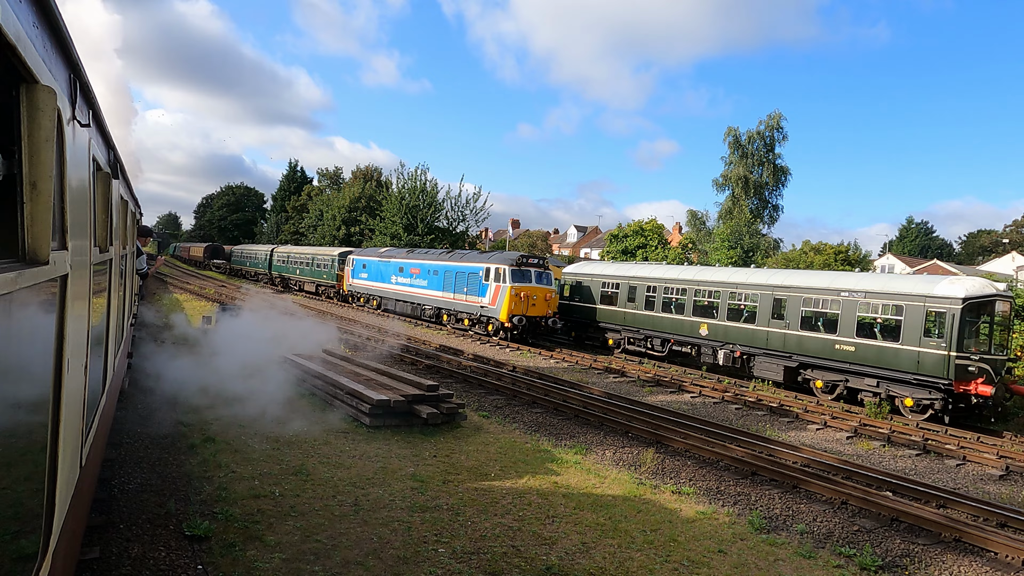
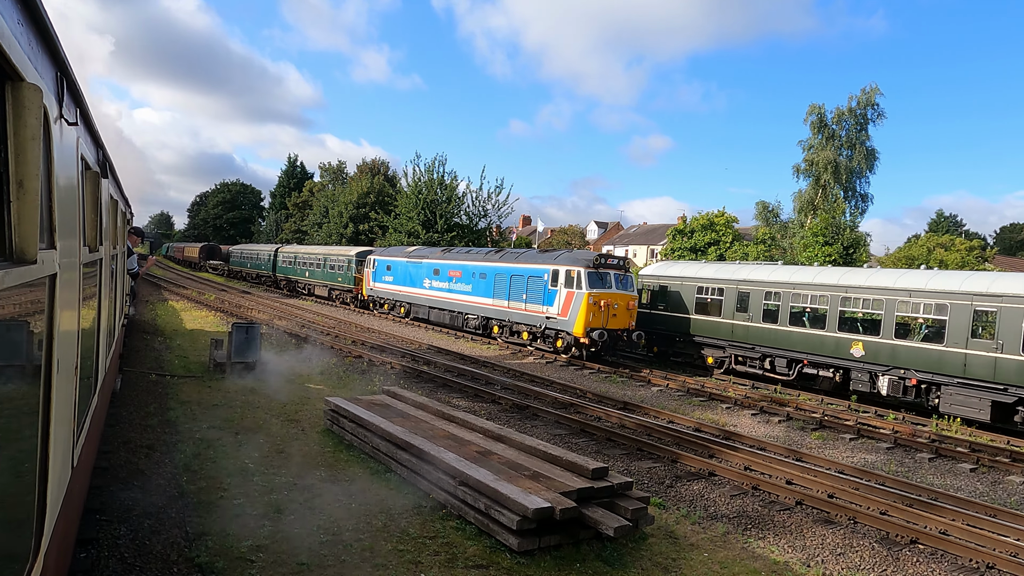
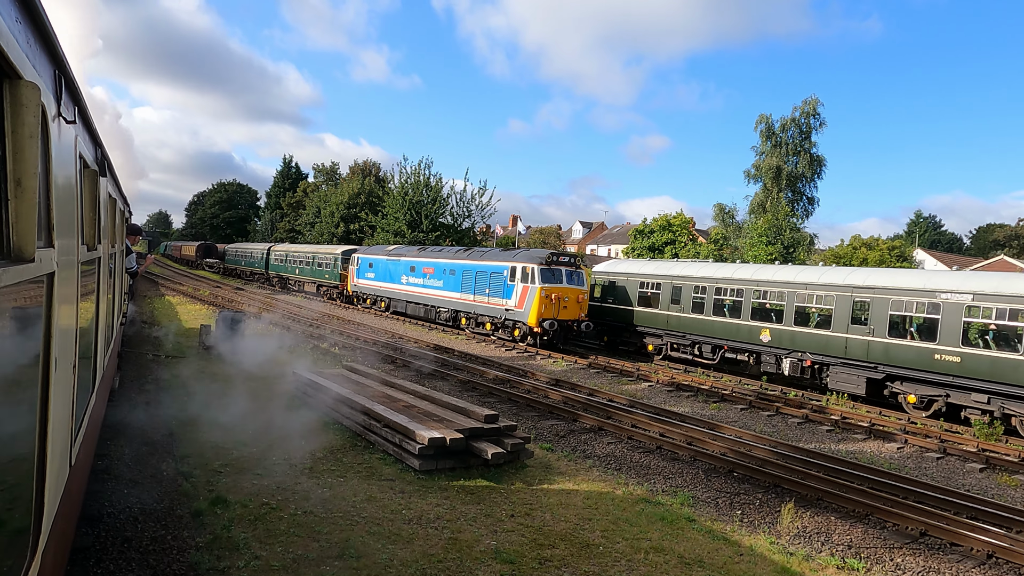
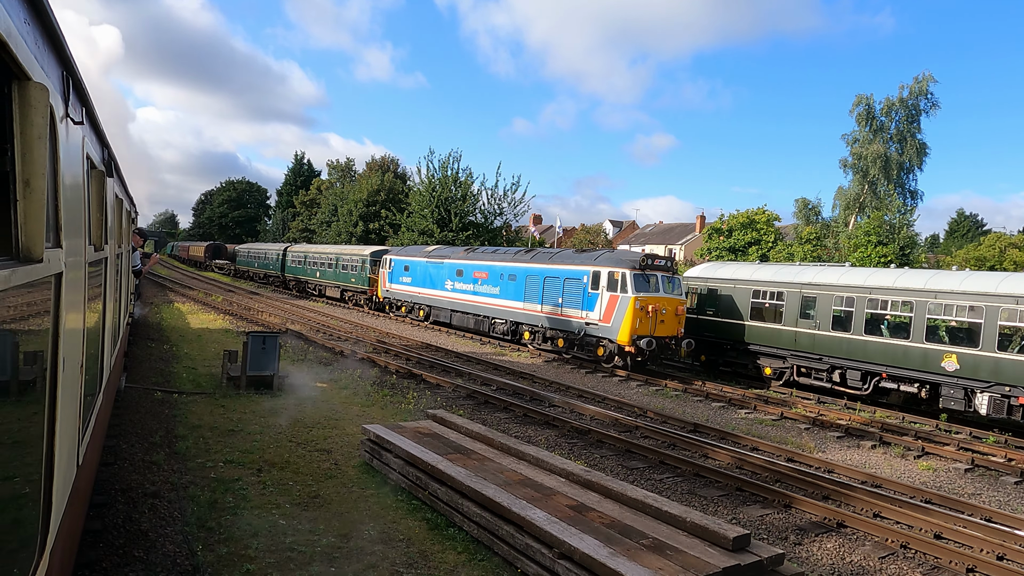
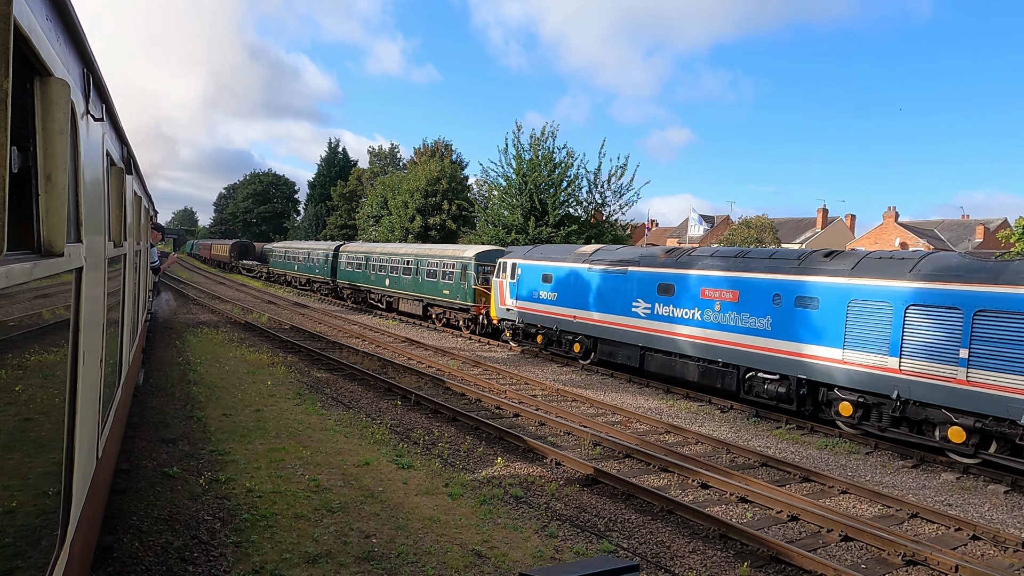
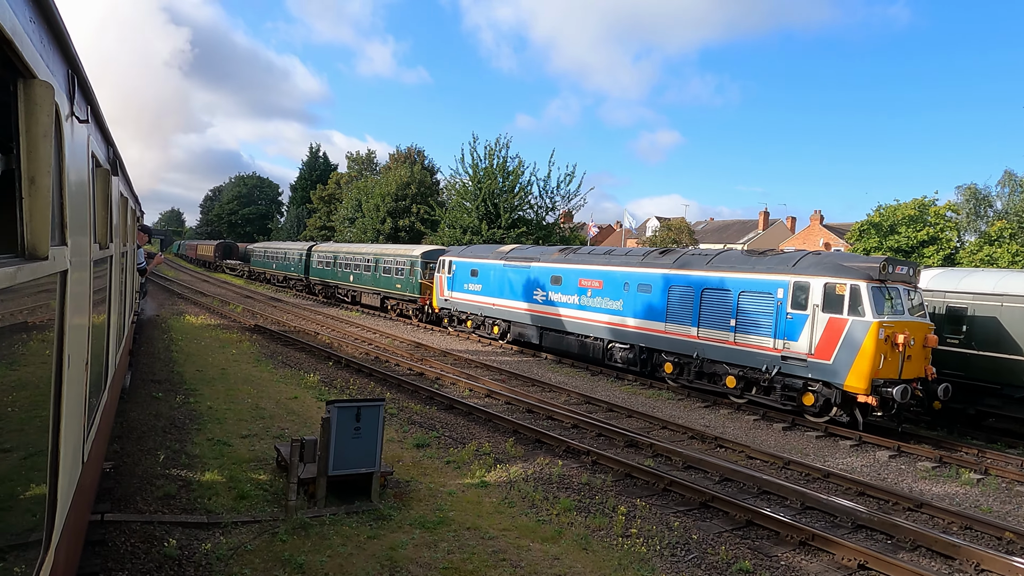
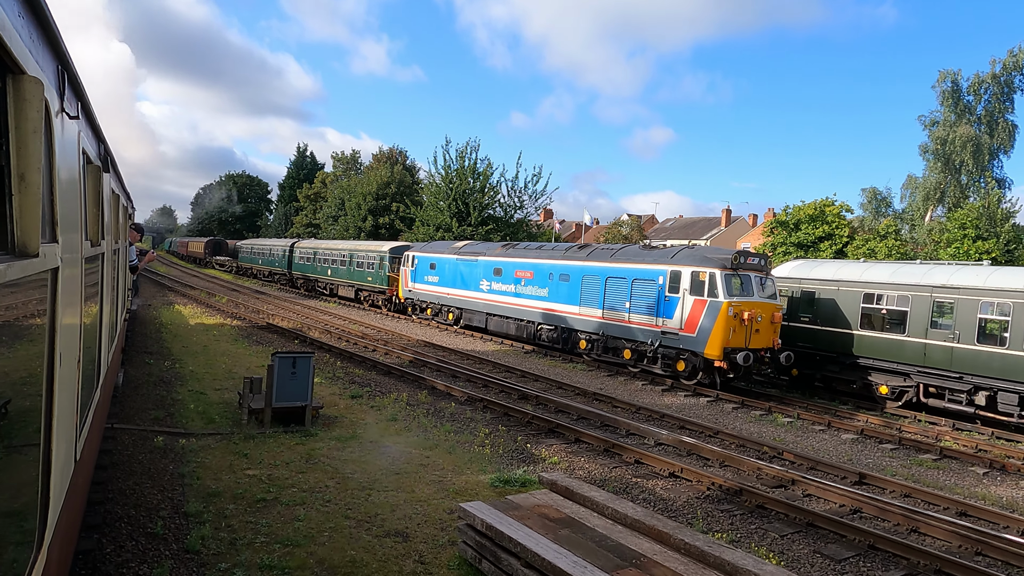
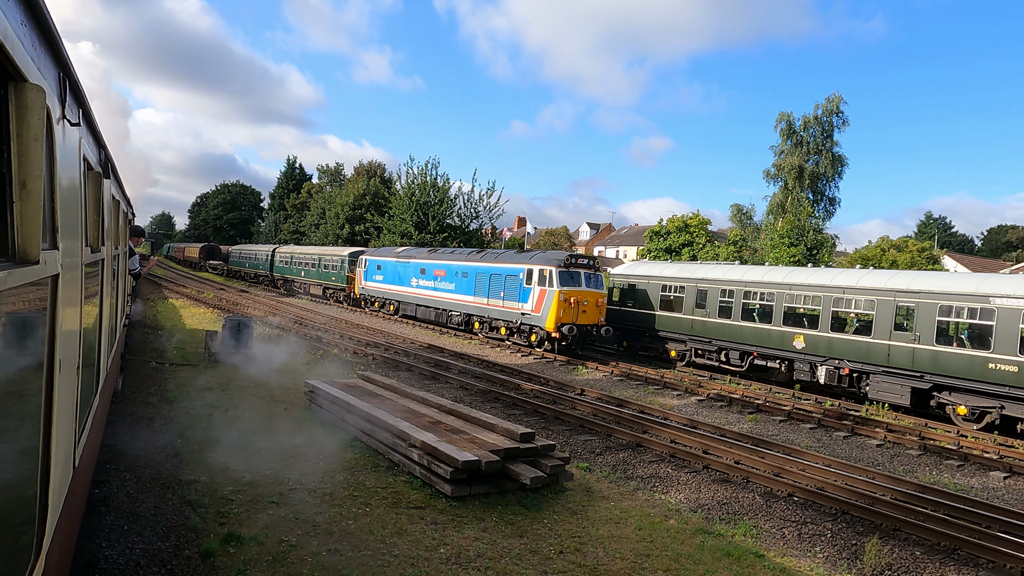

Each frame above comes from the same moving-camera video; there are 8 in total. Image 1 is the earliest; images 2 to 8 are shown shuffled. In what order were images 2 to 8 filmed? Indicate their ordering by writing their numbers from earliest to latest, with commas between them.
3, 8, 2, 4, 7, 6, 5
